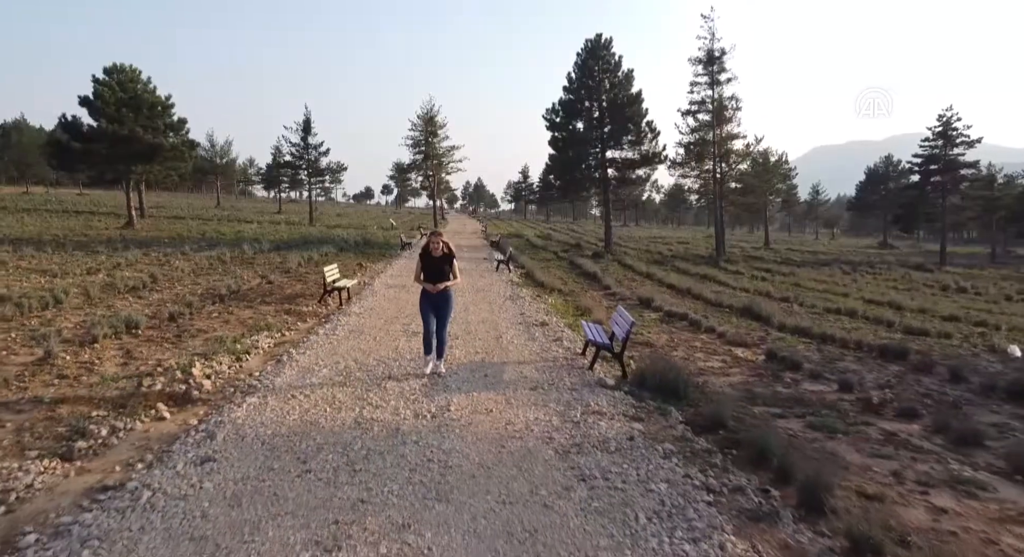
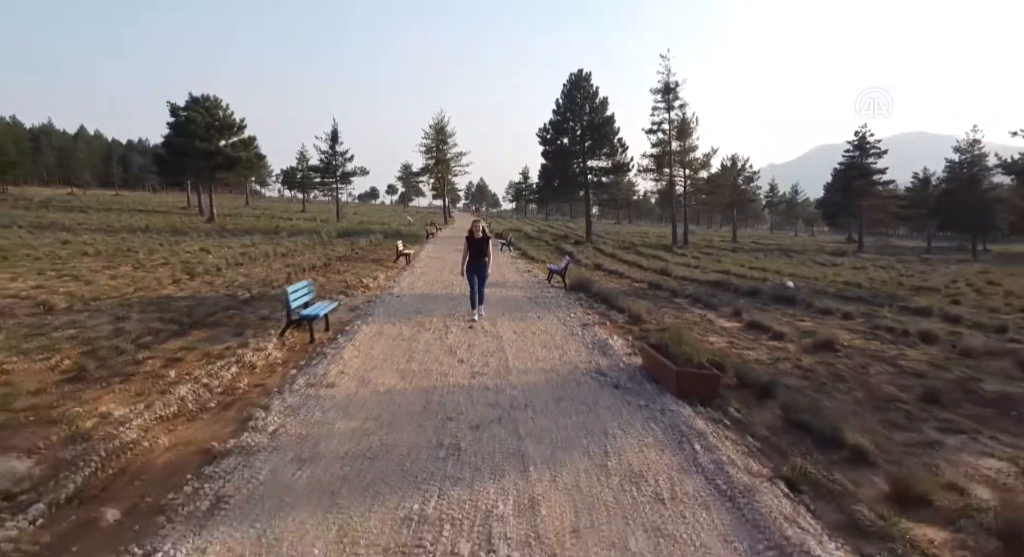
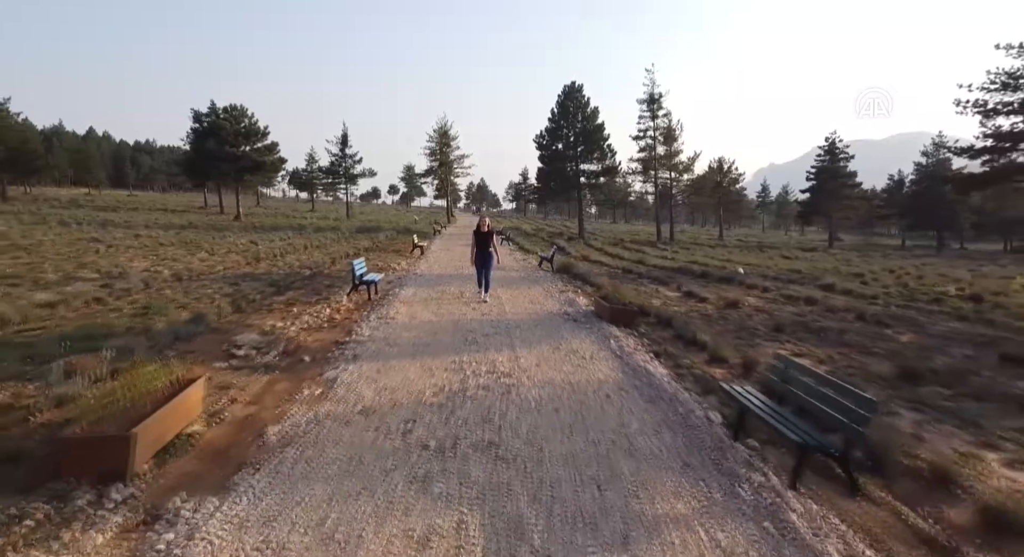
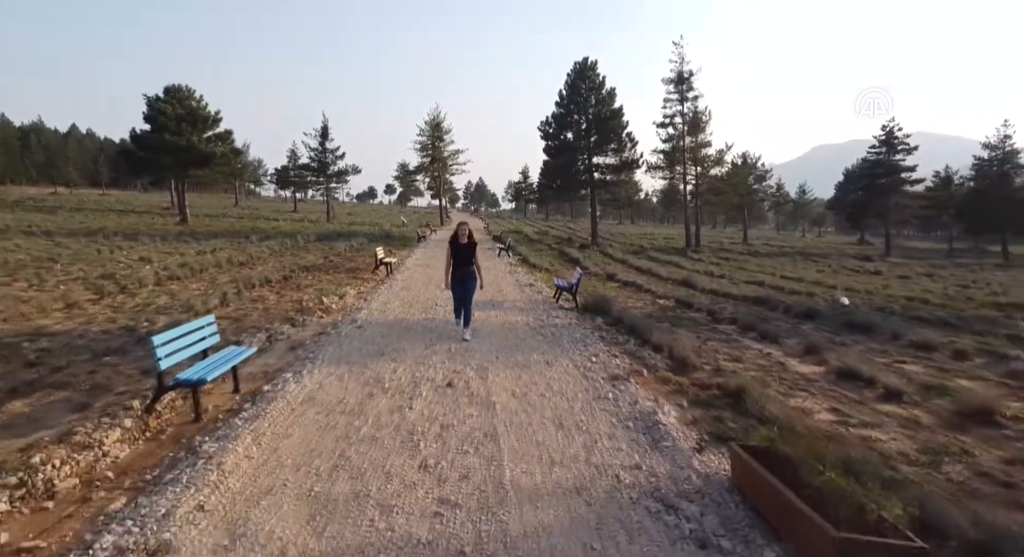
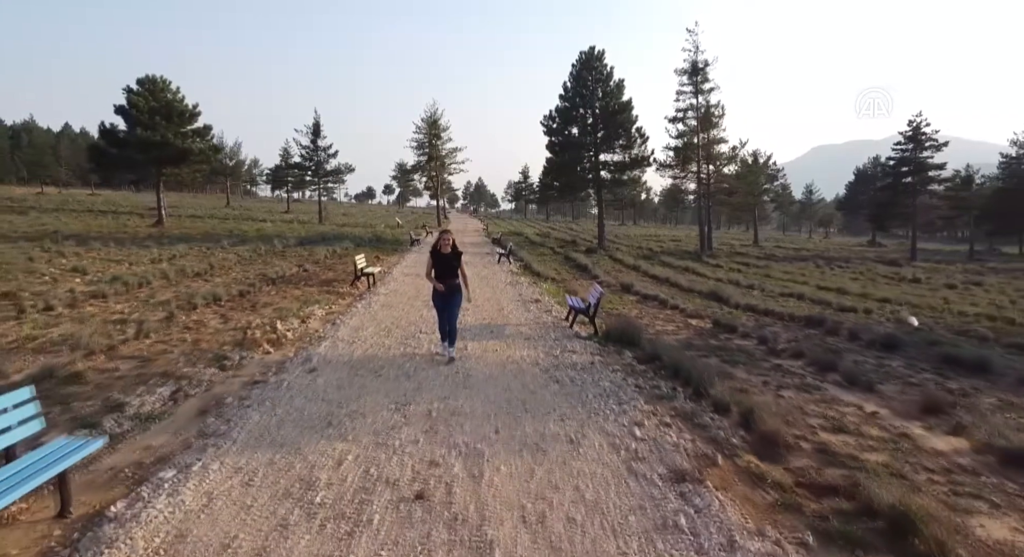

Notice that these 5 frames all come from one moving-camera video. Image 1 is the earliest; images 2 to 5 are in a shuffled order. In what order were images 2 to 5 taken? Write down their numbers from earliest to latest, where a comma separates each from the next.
5, 4, 2, 3
